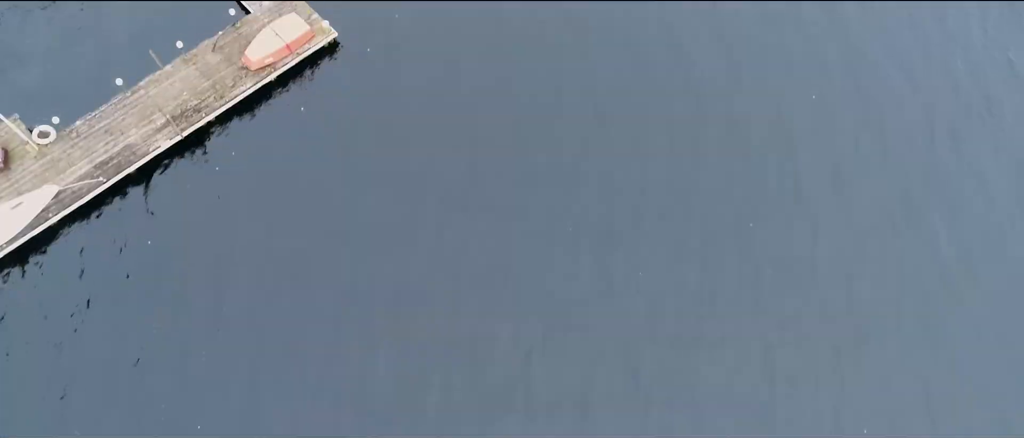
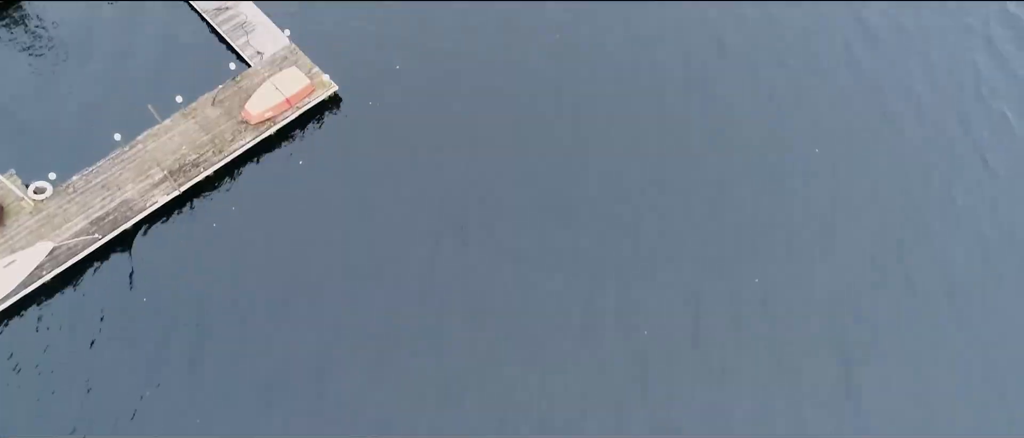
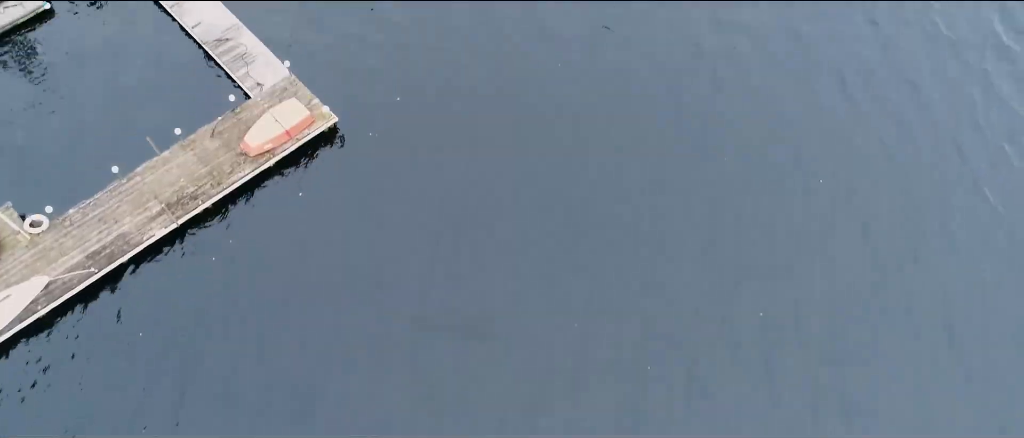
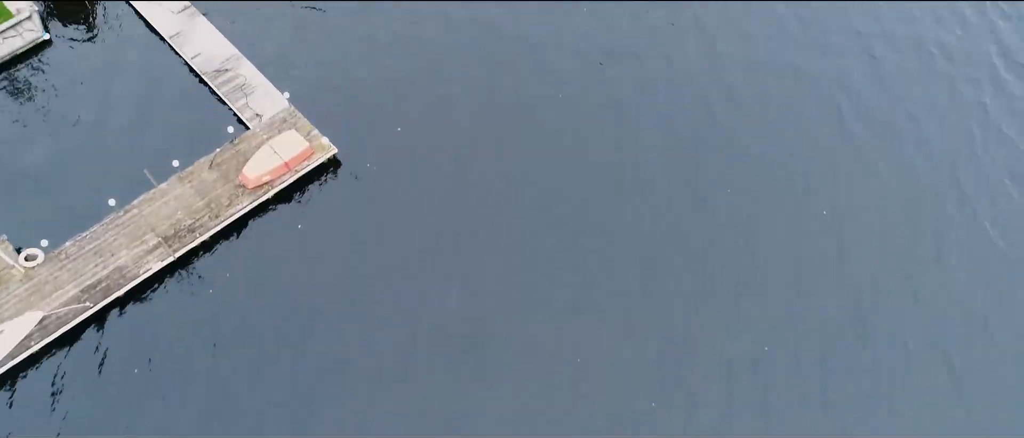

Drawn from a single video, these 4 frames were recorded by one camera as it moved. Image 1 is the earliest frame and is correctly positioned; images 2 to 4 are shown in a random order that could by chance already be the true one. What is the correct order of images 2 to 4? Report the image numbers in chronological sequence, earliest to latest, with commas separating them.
2, 3, 4
